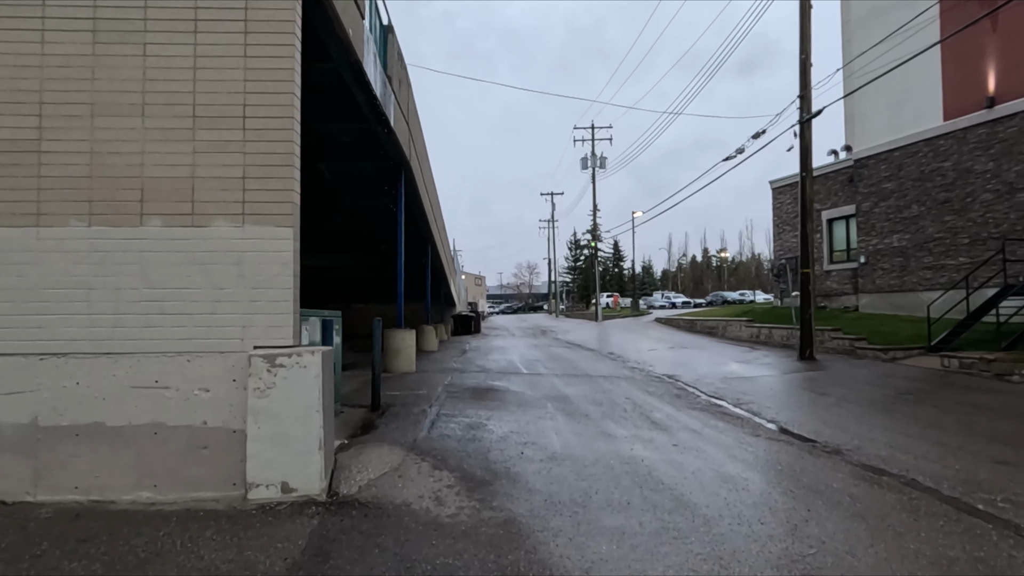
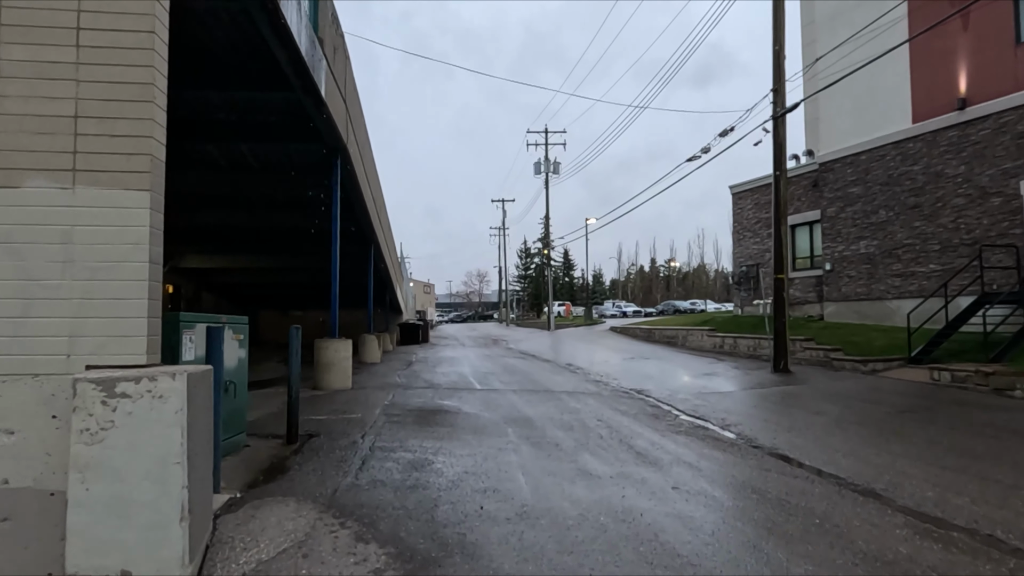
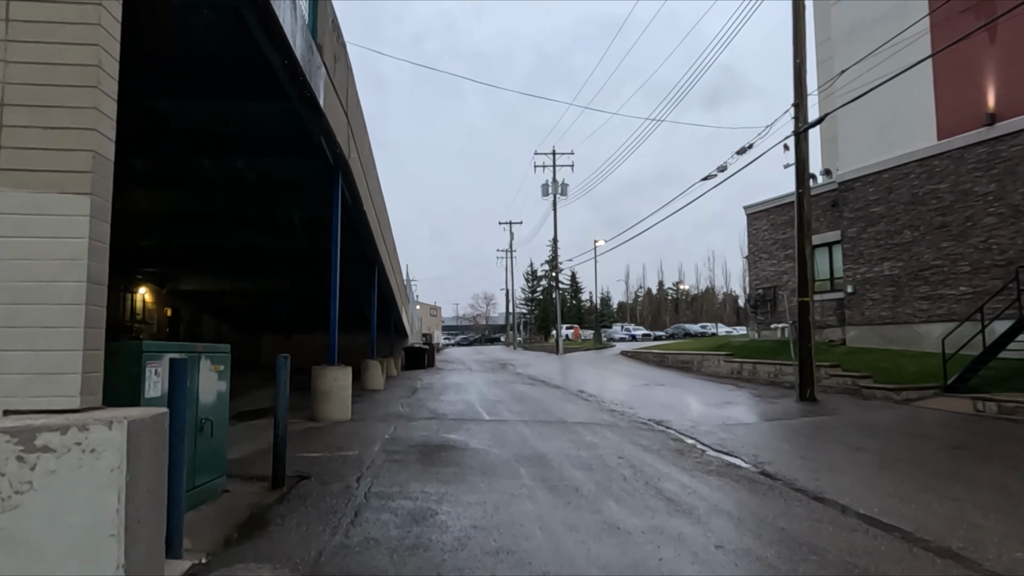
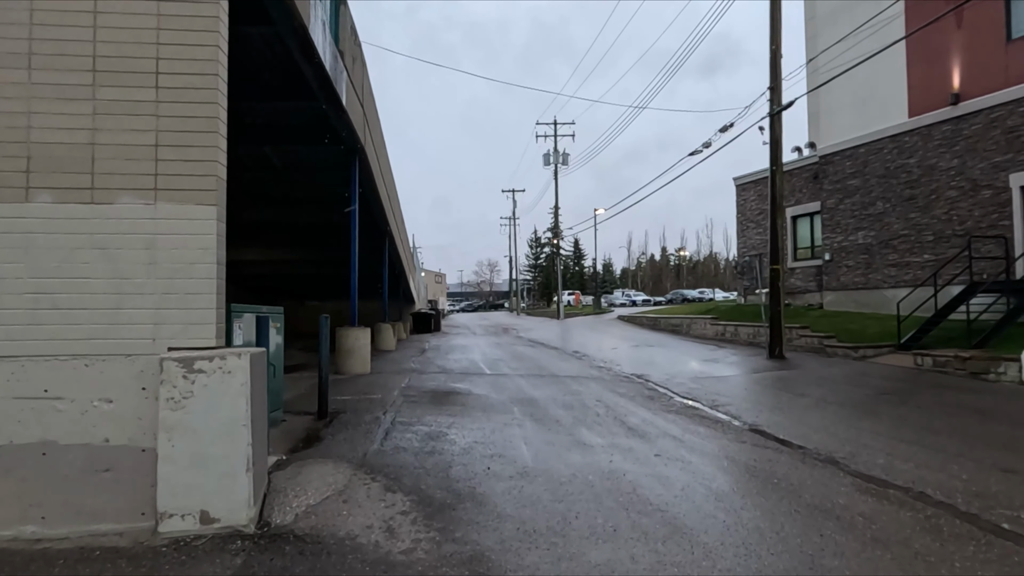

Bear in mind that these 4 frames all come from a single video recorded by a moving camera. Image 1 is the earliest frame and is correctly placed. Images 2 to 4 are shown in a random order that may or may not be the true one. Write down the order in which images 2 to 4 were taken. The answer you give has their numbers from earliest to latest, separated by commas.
4, 2, 3
